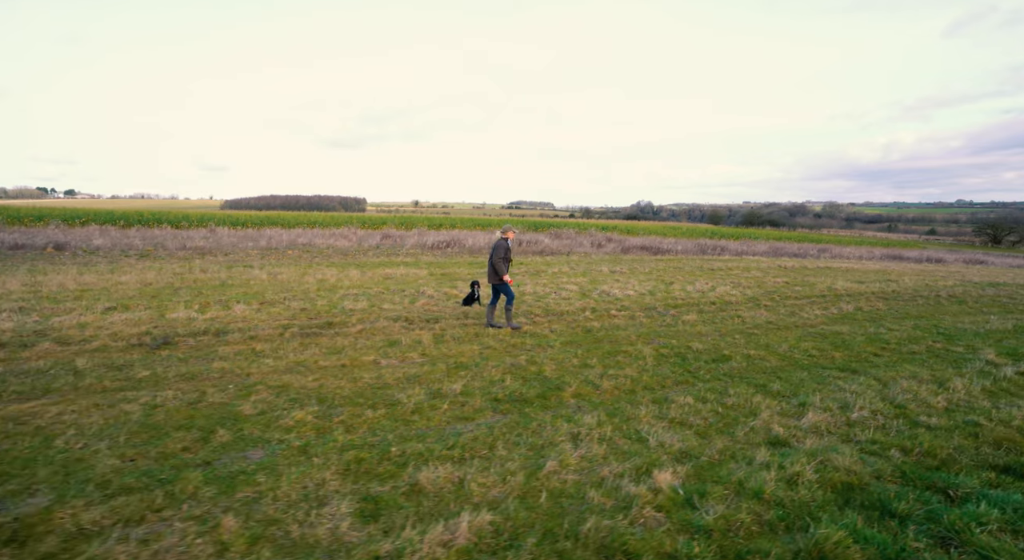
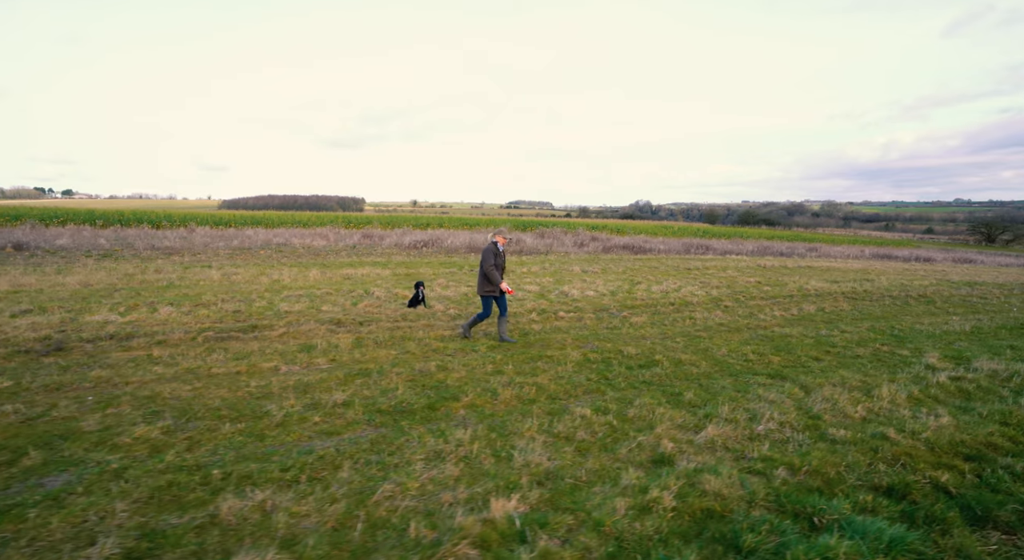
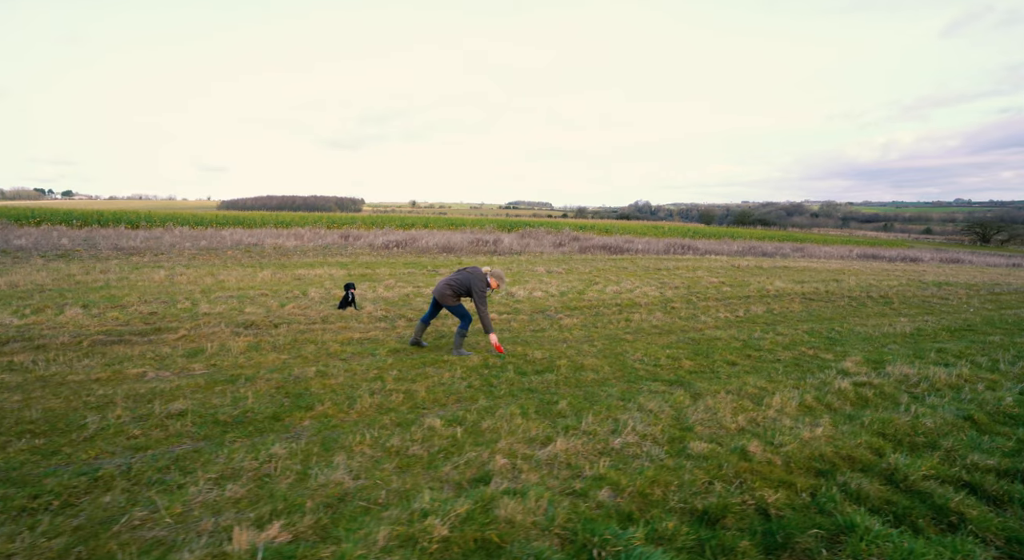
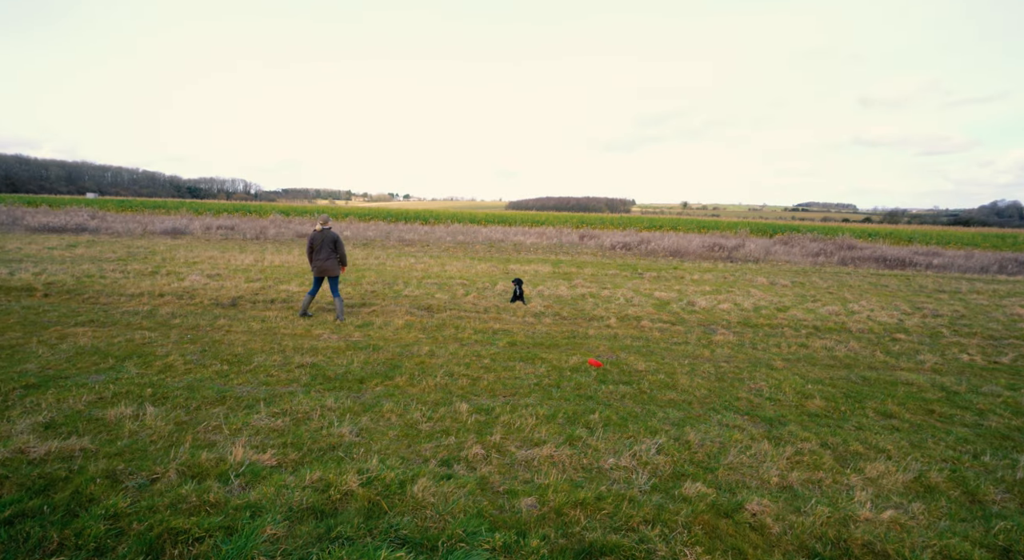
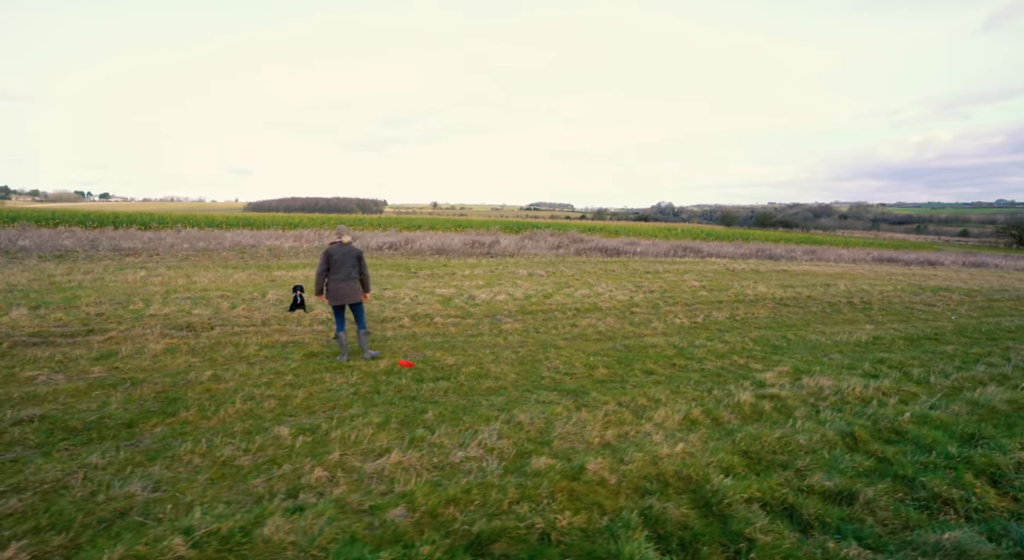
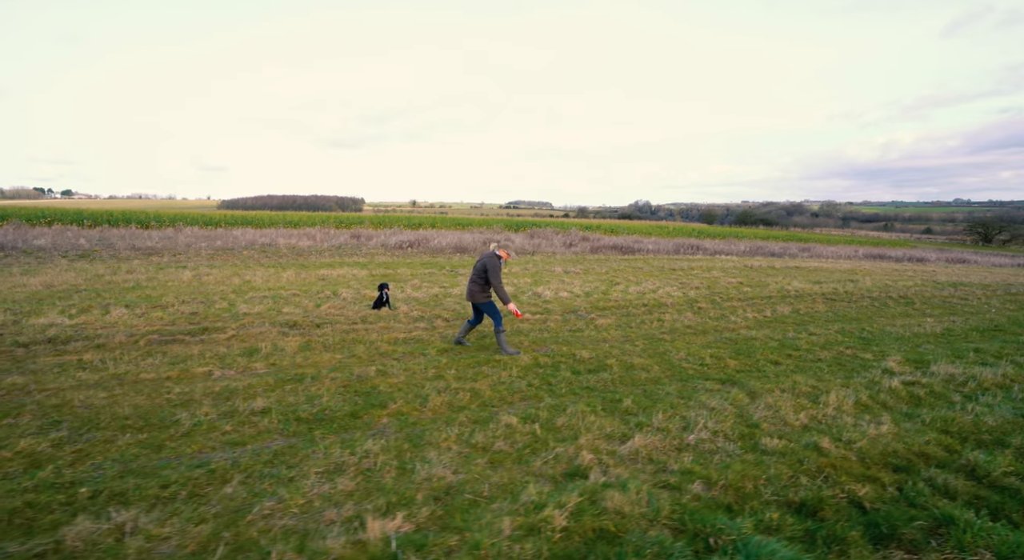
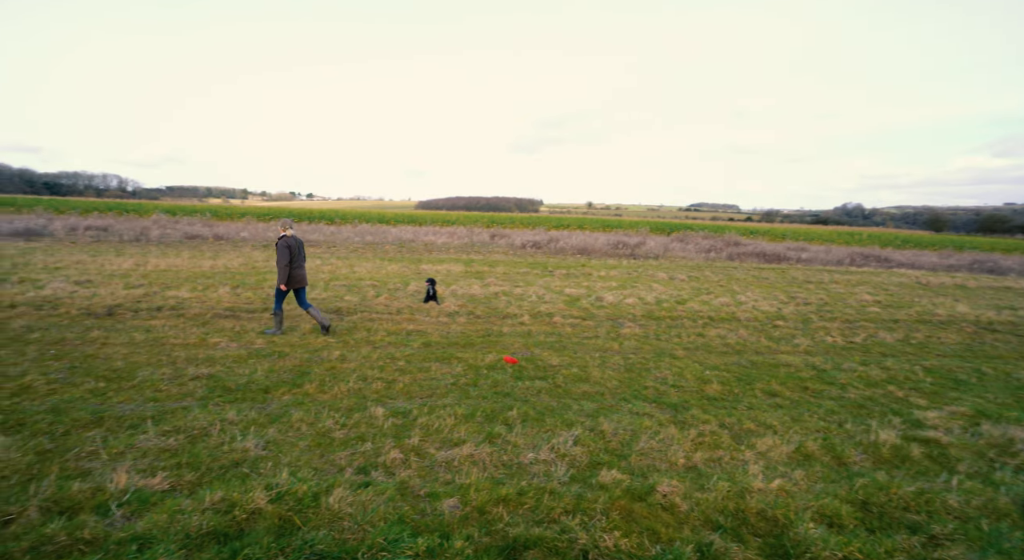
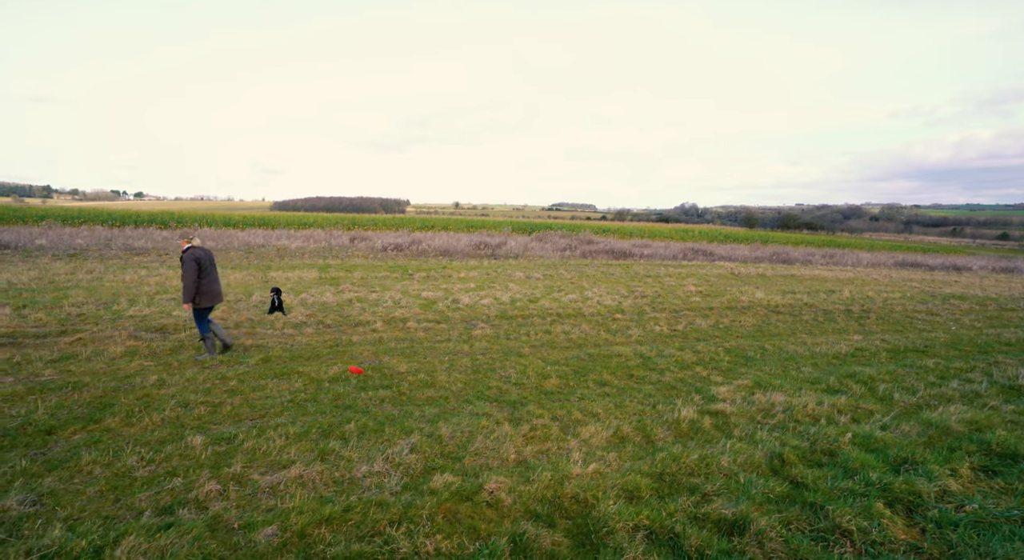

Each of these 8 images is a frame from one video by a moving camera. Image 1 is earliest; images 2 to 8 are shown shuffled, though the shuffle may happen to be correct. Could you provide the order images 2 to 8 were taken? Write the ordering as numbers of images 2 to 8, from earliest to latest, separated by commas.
2, 6, 3, 5, 8, 7, 4
